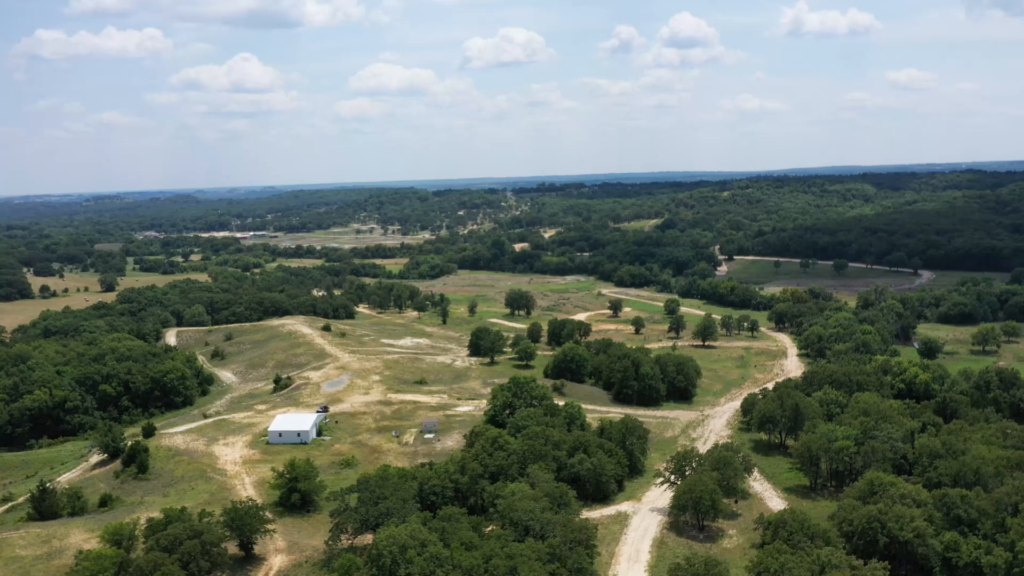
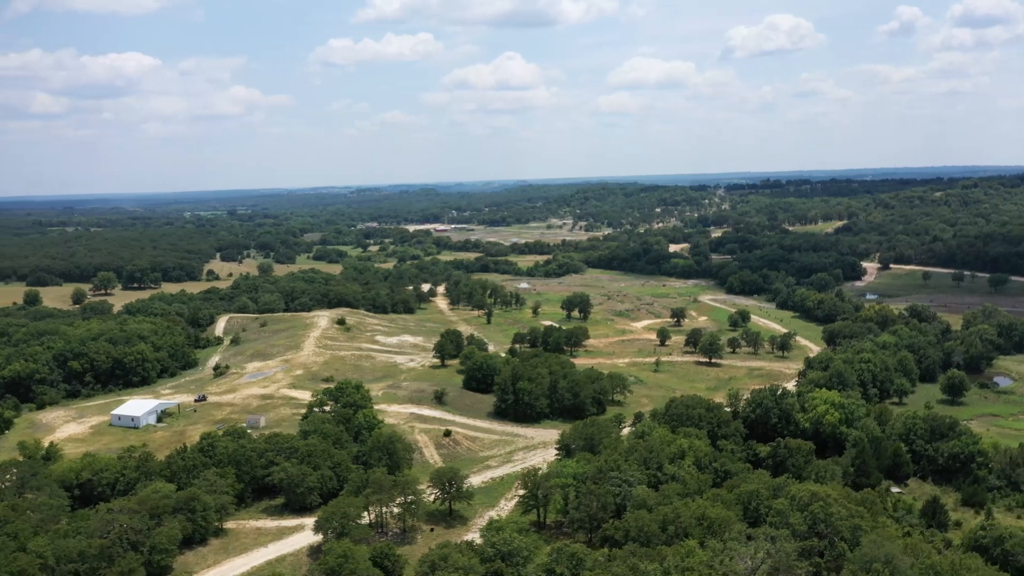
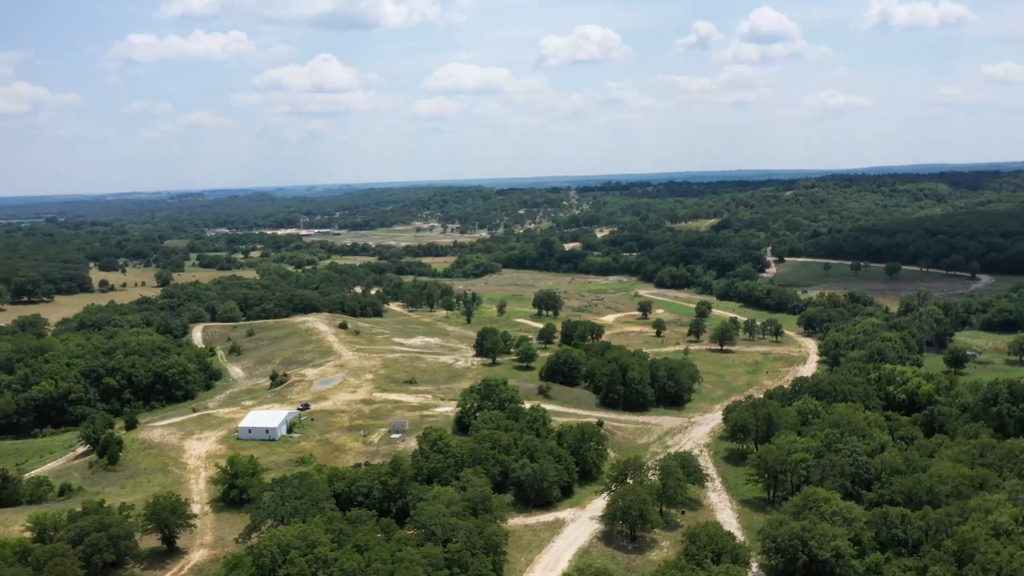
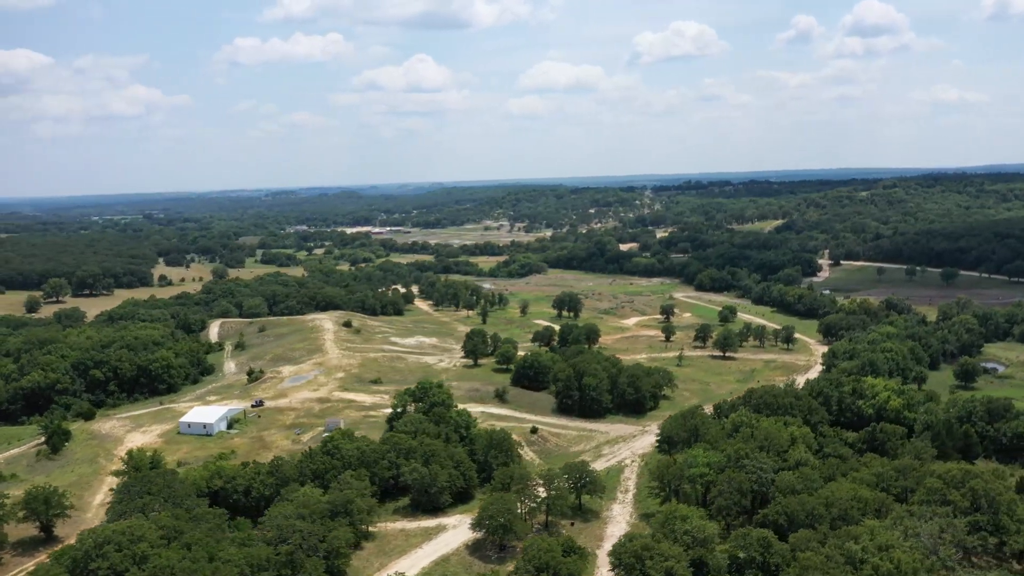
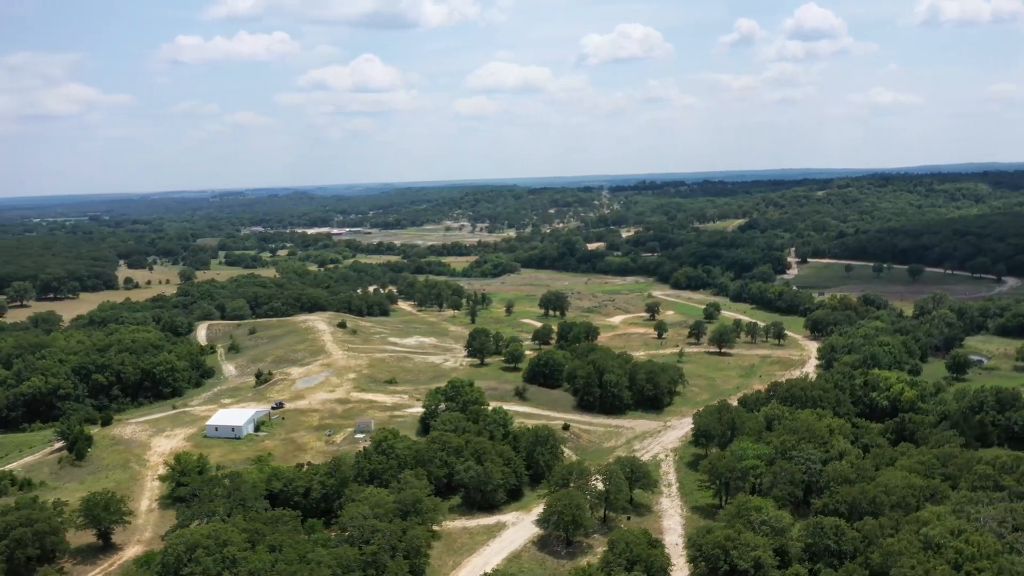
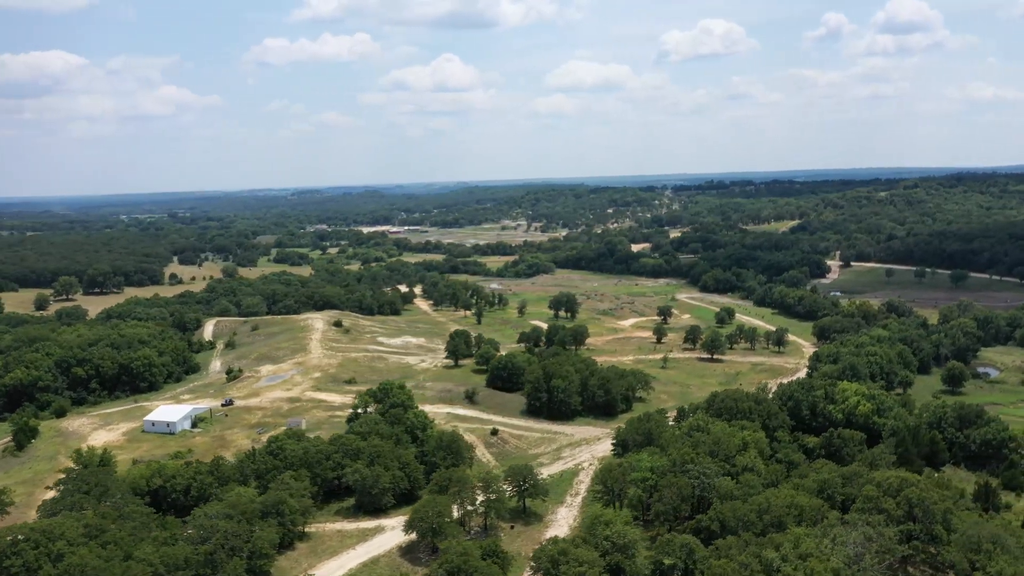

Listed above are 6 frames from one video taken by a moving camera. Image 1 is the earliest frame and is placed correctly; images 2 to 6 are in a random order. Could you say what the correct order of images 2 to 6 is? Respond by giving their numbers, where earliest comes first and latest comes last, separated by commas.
3, 5, 4, 6, 2
